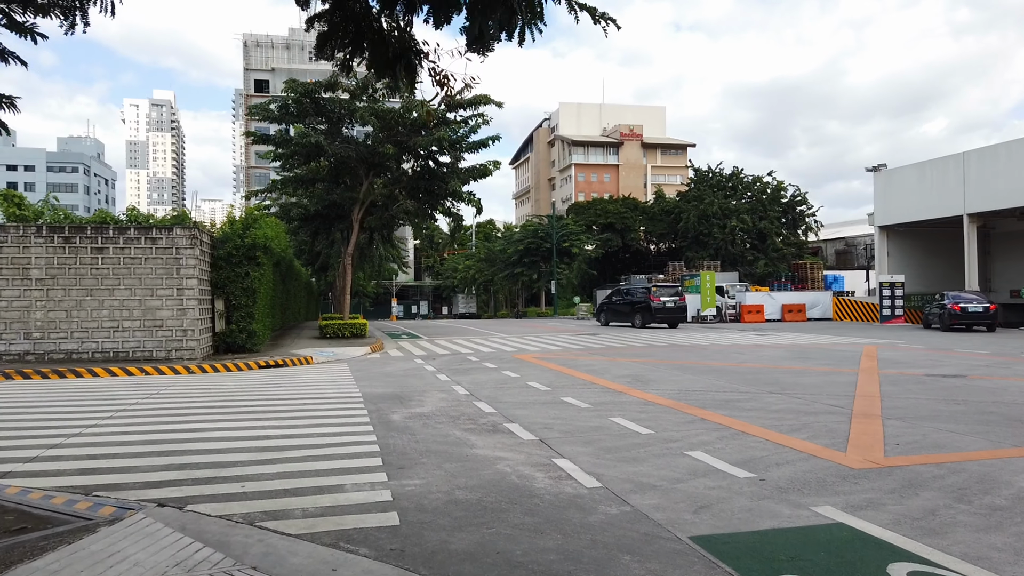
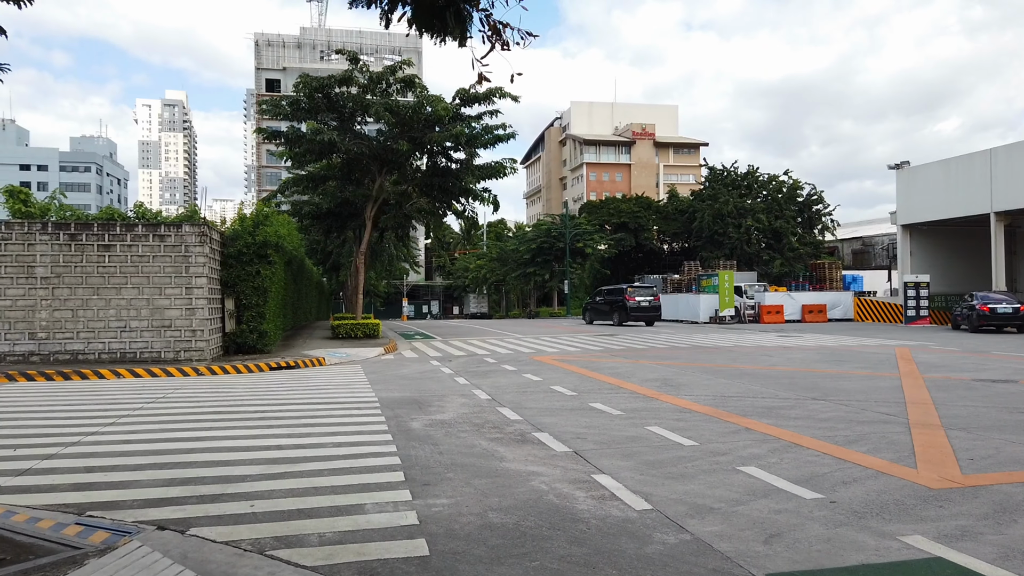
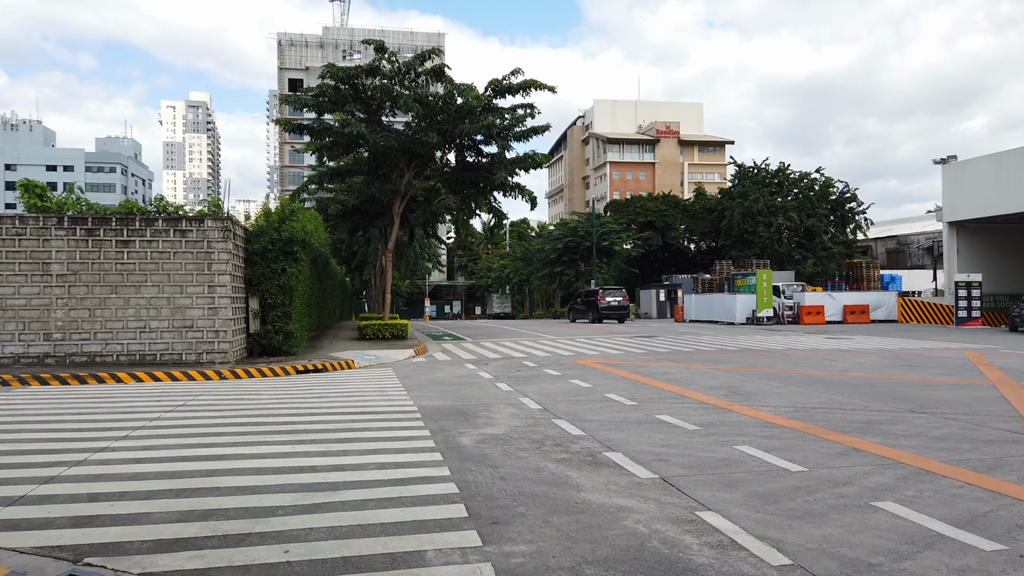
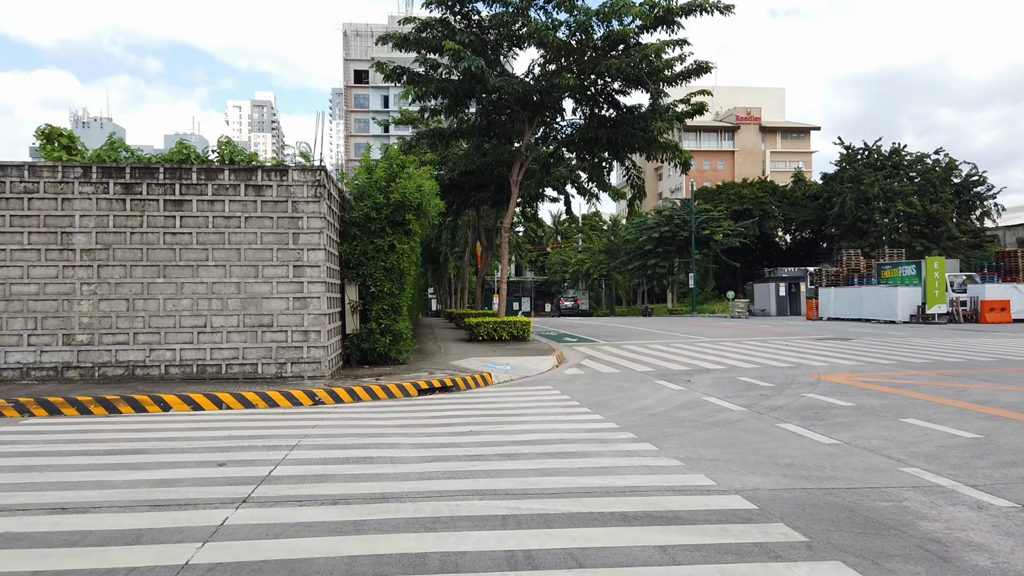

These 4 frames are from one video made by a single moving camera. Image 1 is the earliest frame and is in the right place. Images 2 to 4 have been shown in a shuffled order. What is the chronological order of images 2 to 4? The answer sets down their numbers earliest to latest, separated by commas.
2, 3, 4
